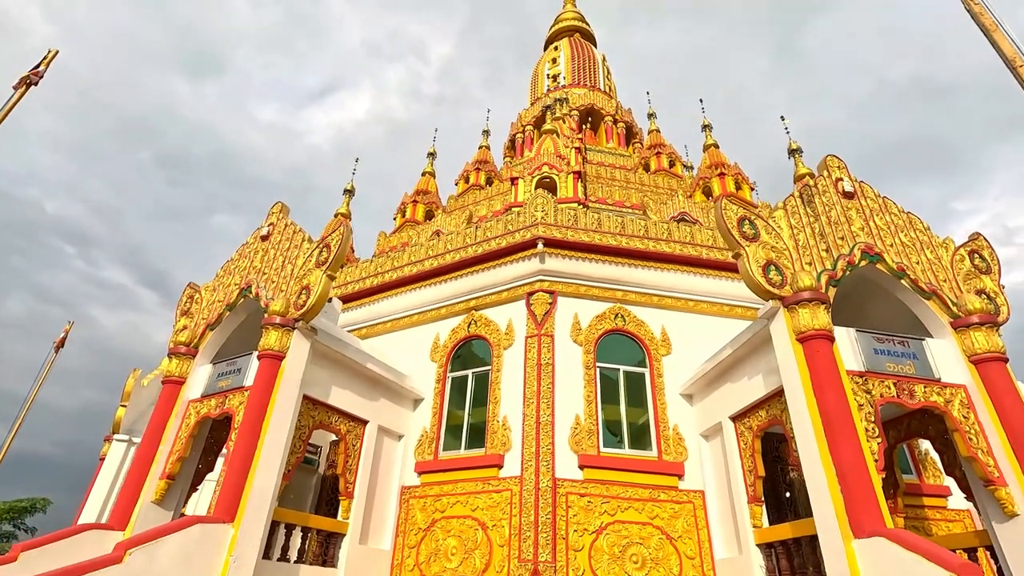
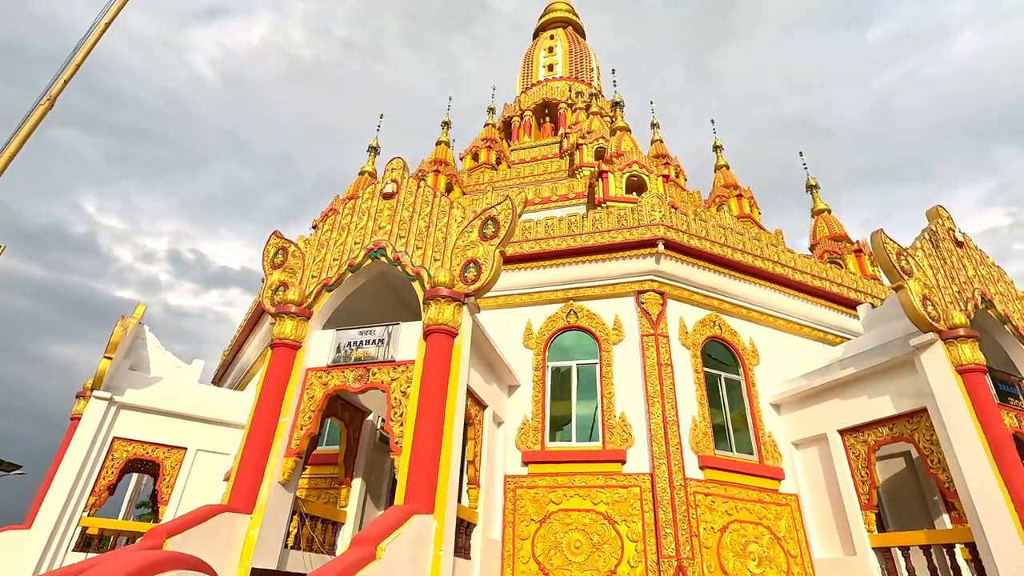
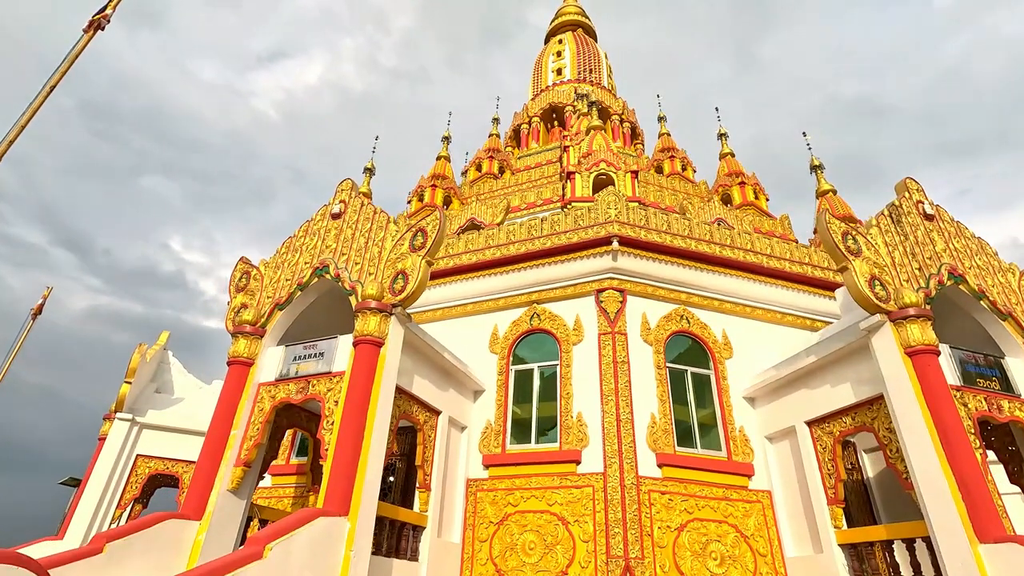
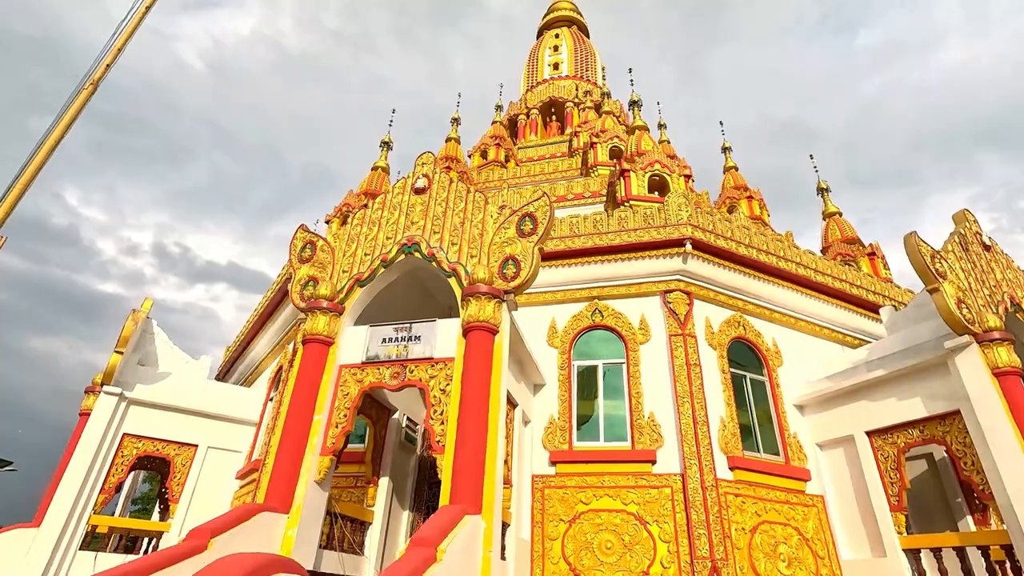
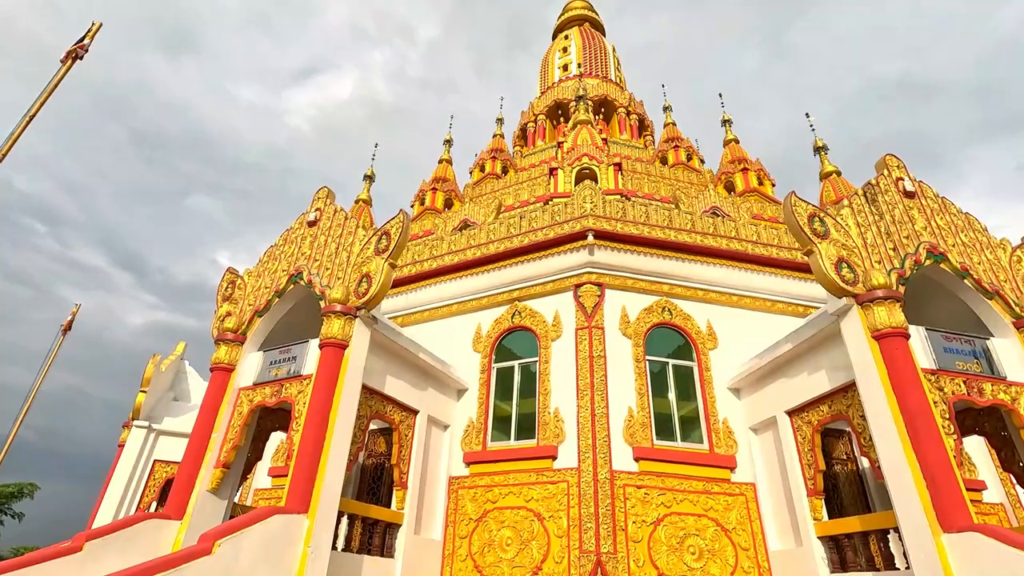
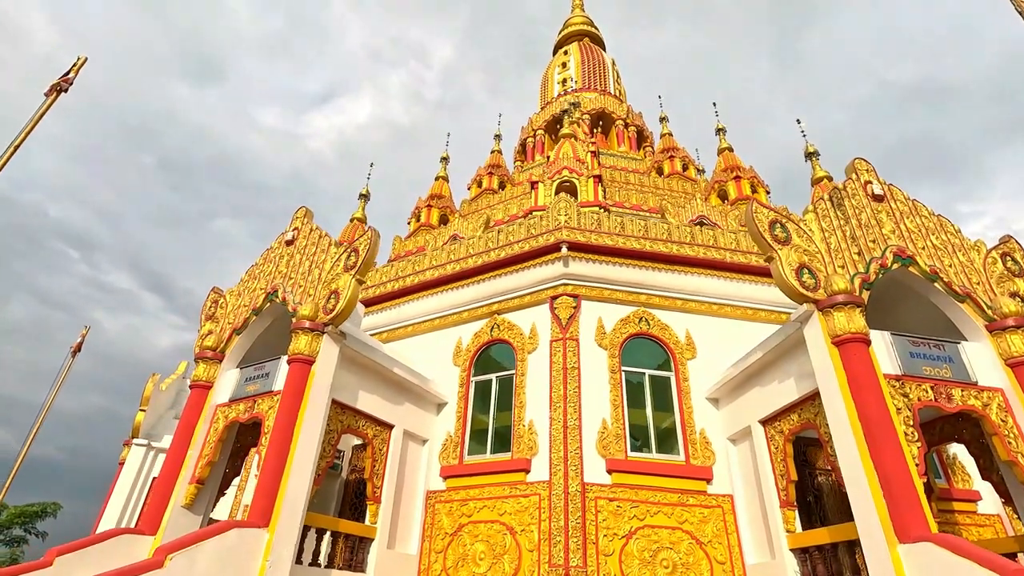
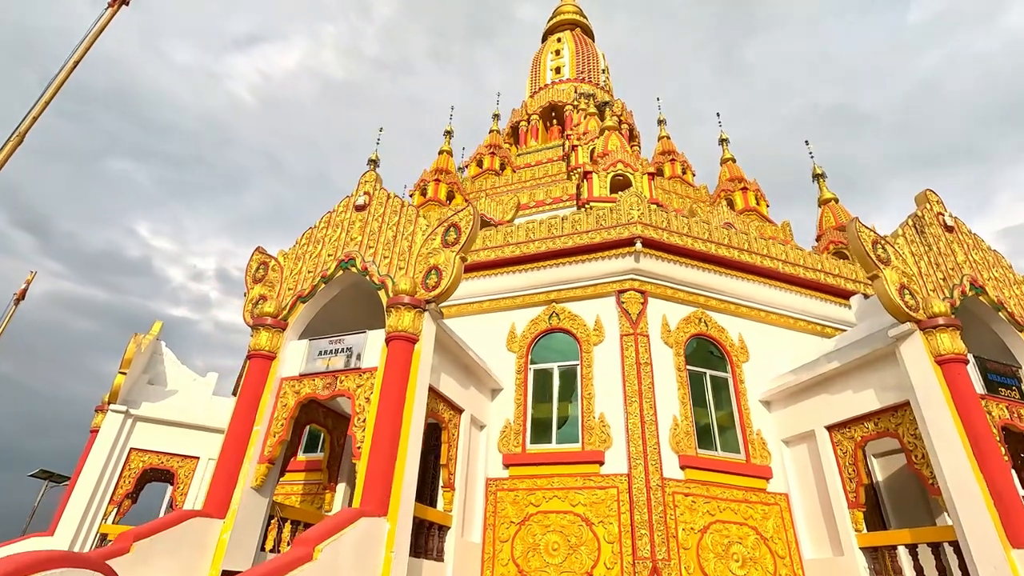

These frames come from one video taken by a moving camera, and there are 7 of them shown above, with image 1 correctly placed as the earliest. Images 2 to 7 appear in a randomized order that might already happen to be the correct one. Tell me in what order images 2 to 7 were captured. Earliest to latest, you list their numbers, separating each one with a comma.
6, 5, 3, 7, 2, 4
